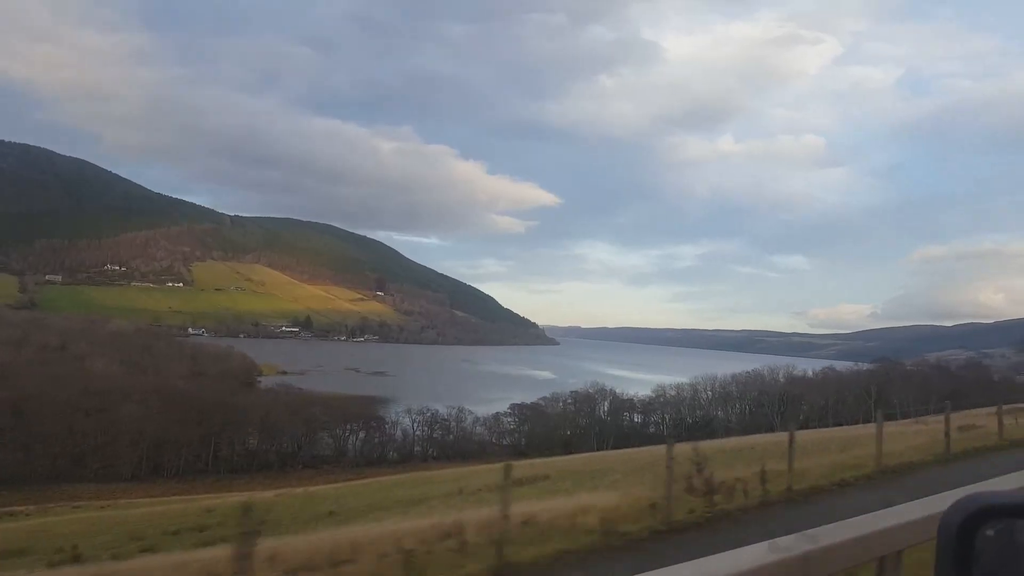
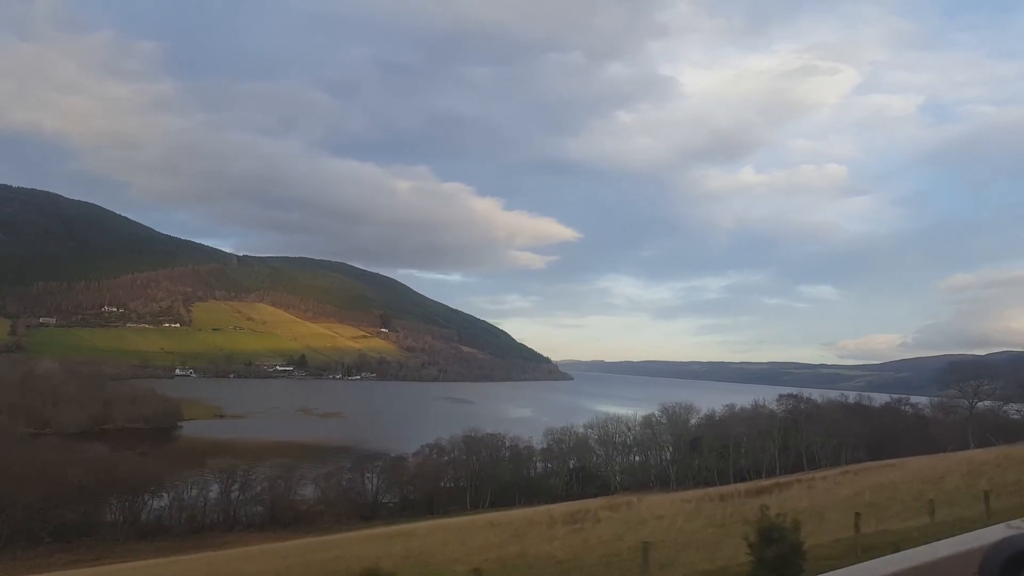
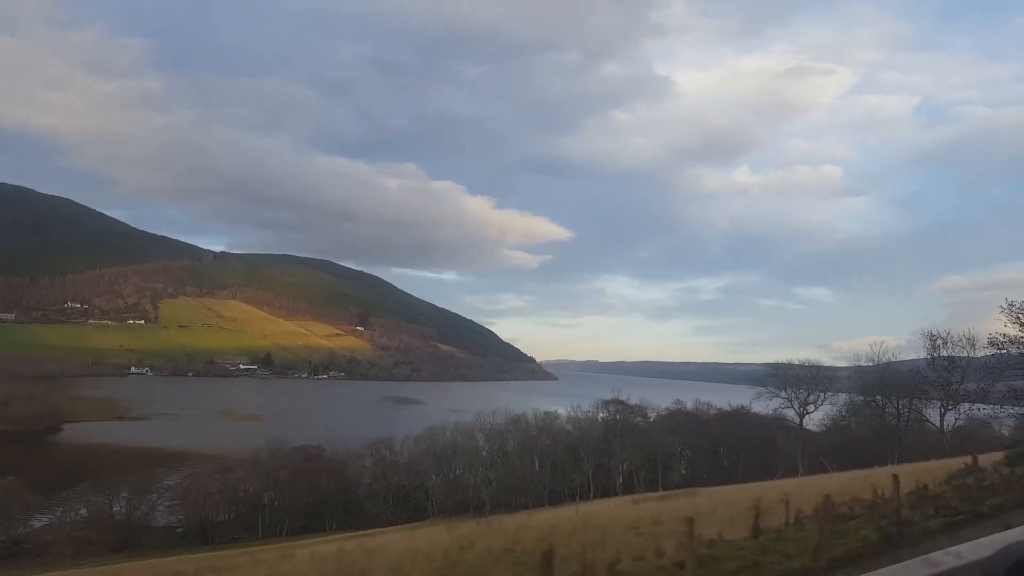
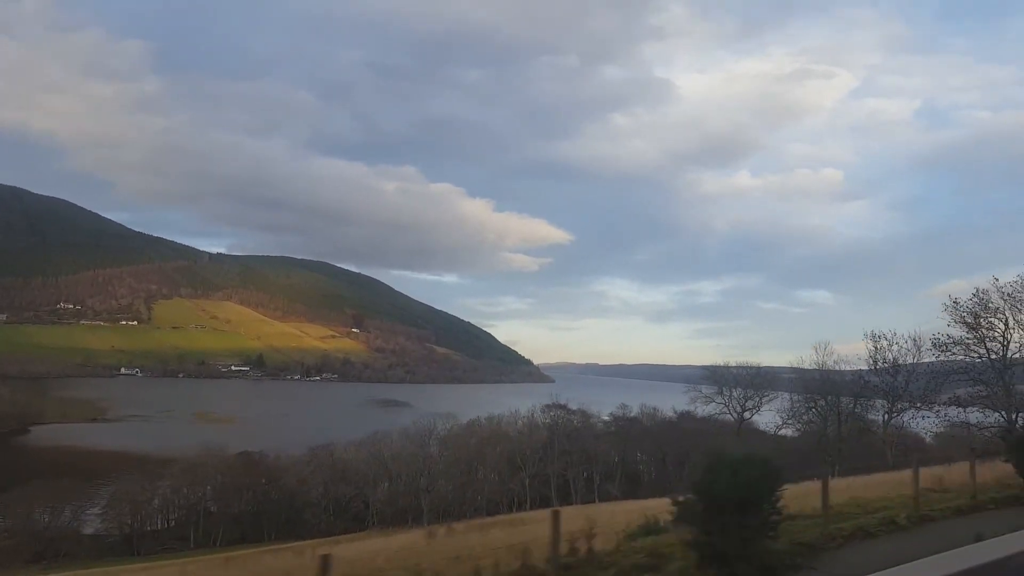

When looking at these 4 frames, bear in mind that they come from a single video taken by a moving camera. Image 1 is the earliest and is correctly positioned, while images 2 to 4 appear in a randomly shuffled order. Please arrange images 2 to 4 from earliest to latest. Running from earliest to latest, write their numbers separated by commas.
2, 3, 4
